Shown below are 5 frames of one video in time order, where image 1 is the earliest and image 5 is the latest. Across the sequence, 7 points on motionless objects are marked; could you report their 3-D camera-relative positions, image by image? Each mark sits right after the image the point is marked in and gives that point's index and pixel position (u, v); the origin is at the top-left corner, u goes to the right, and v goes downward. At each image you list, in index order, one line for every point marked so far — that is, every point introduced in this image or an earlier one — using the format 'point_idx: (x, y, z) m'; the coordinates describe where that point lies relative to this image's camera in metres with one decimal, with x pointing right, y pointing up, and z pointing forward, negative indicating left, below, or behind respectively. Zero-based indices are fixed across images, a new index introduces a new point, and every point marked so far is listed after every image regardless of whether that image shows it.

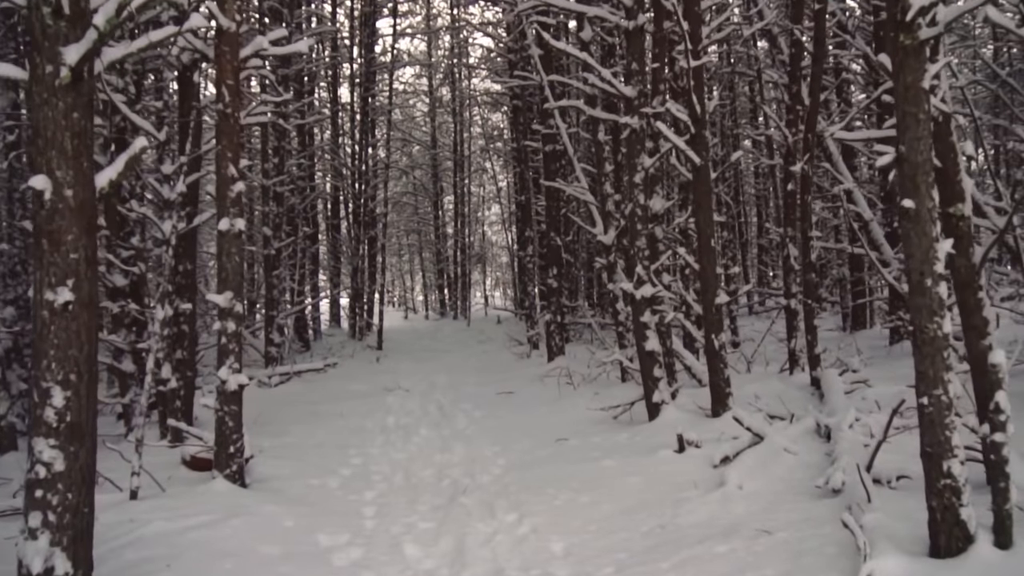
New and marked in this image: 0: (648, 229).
0: (+1.8, +0.8, +9.3) m
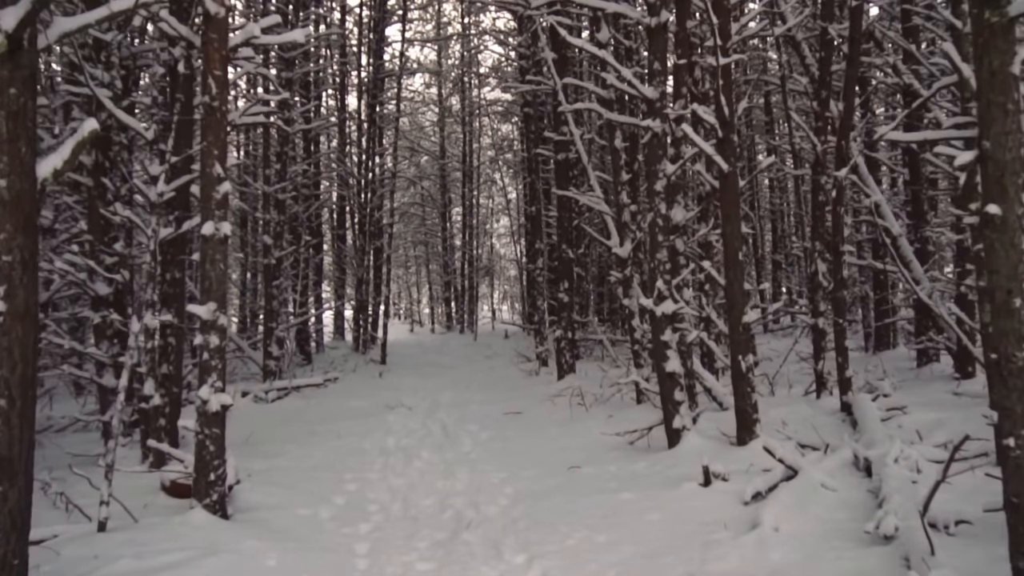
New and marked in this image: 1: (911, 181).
0: (+1.9, +0.6, +8.6) m
1: (+7.8, +2.1, +14.1) m
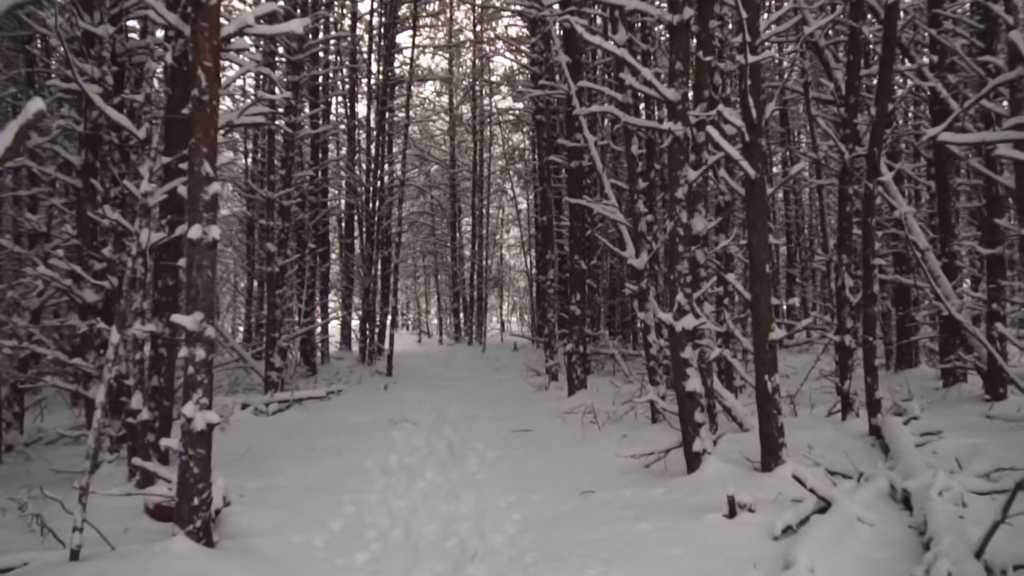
0: (+2.0, +0.4, +8.1) m
1: (+8.1, +1.8, +13.6) m
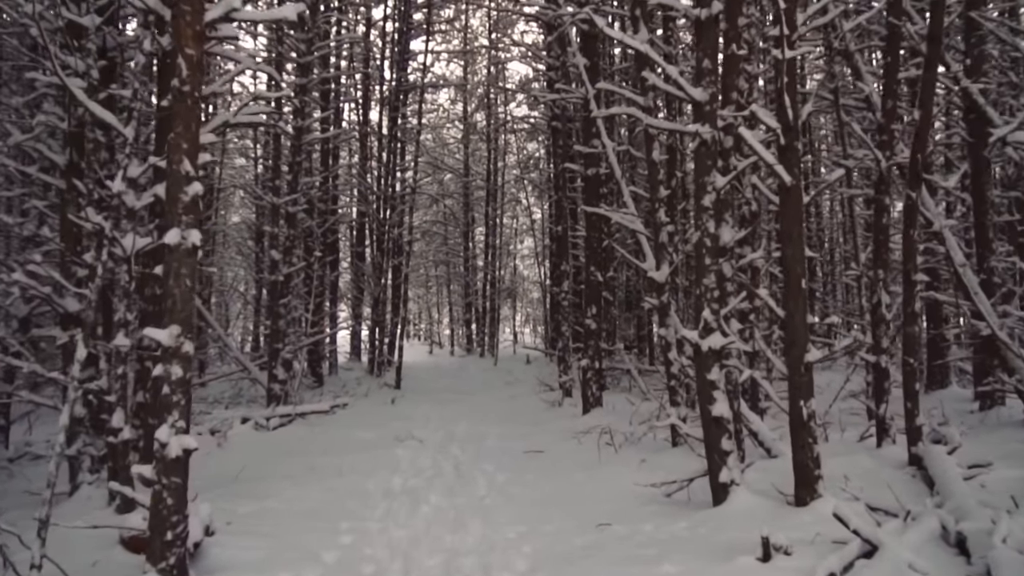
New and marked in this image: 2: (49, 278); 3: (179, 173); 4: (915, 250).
0: (+2.2, +0.2, +7.5) m
1: (+8.3, +1.5, +12.9) m
2: (-4.4, +0.1, +6.8) m
3: (-2.3, +0.8, +5.0) m
4: (+4.8, +0.4, +8.5) m
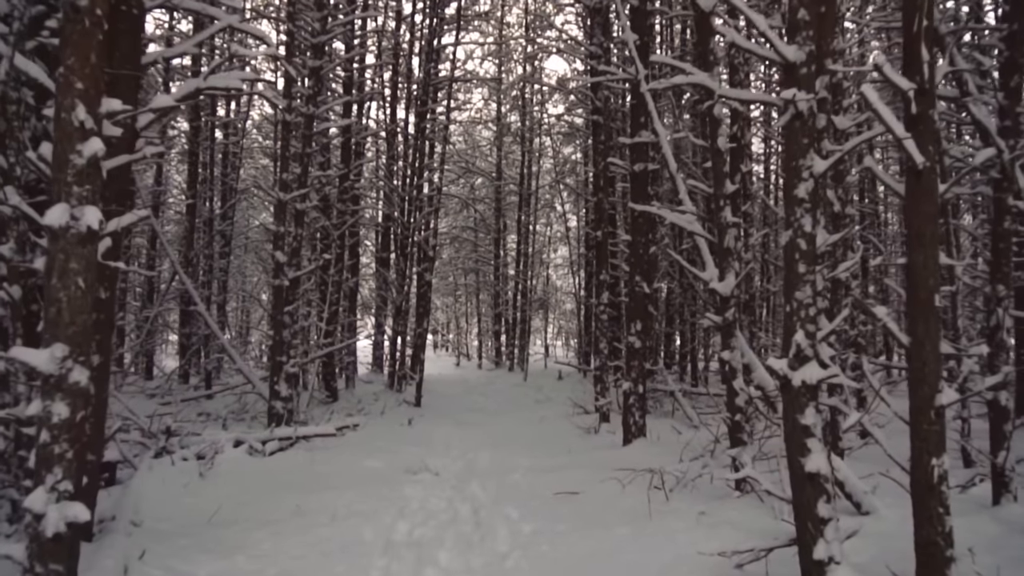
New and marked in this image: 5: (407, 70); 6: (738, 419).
0: (+2.4, +0.1, +5.8) m
1: (+8.8, +1.2, +10.9) m
2: (-4.1, +0.1, +5.4) m
3: (-2.1, +0.8, +3.5) m
4: (+5.1, +0.3, +6.7) m
5: (-2.8, +5.9, +19.4) m
6: (+2.7, -1.5, +8.5) m
